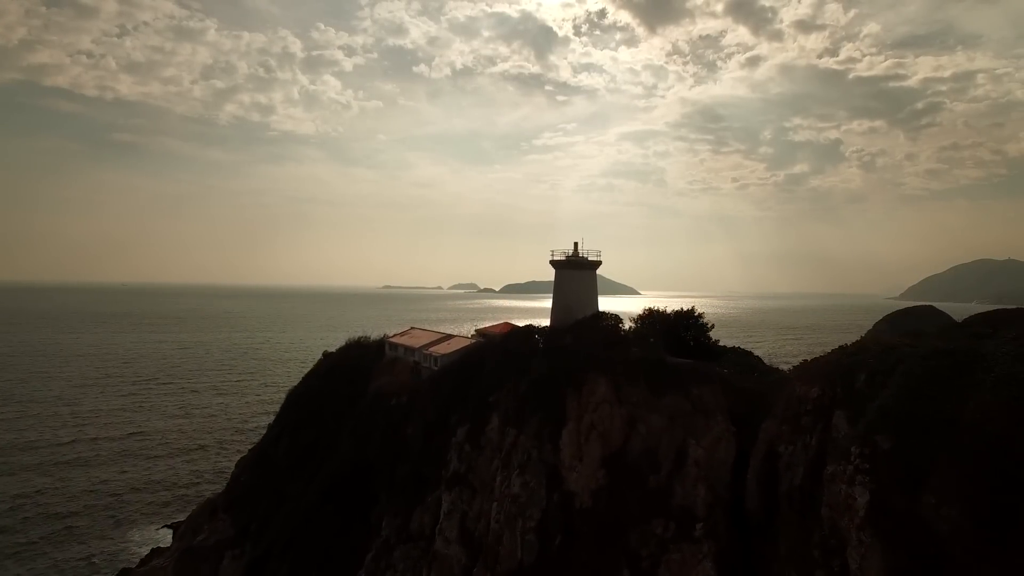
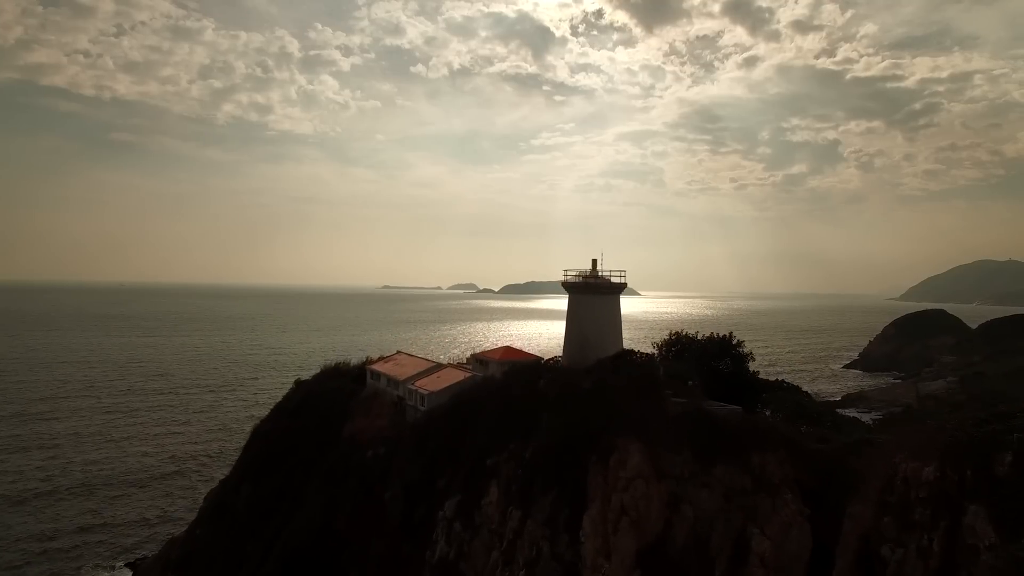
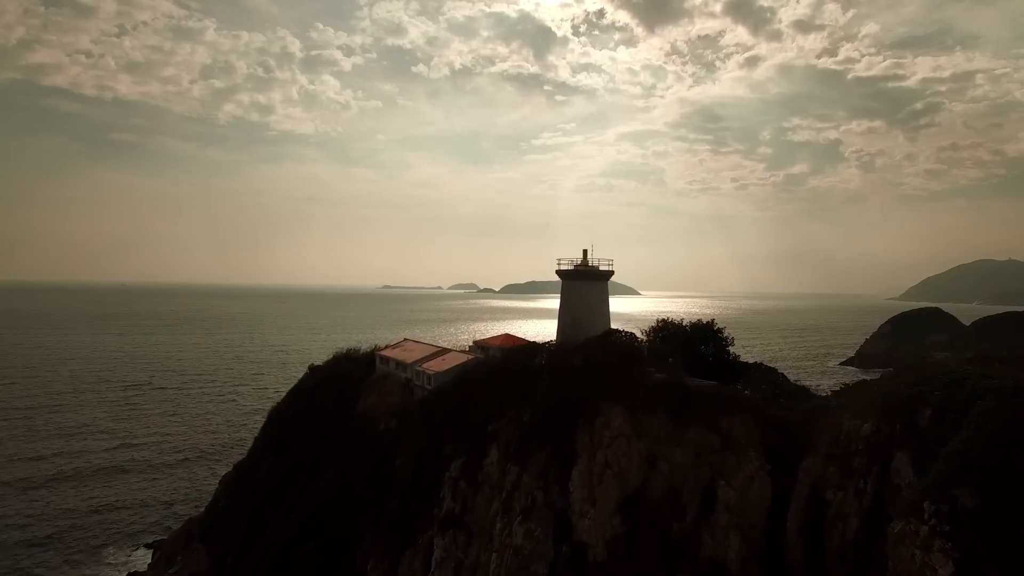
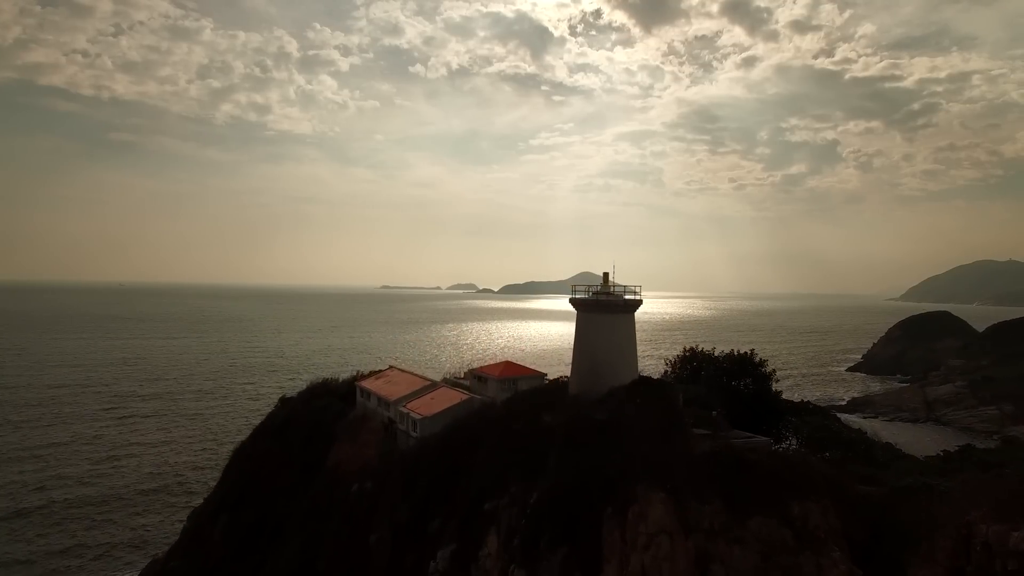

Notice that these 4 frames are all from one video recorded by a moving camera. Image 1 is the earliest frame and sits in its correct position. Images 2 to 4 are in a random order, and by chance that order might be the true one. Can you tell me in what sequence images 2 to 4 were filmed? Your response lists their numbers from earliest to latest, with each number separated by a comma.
3, 2, 4
